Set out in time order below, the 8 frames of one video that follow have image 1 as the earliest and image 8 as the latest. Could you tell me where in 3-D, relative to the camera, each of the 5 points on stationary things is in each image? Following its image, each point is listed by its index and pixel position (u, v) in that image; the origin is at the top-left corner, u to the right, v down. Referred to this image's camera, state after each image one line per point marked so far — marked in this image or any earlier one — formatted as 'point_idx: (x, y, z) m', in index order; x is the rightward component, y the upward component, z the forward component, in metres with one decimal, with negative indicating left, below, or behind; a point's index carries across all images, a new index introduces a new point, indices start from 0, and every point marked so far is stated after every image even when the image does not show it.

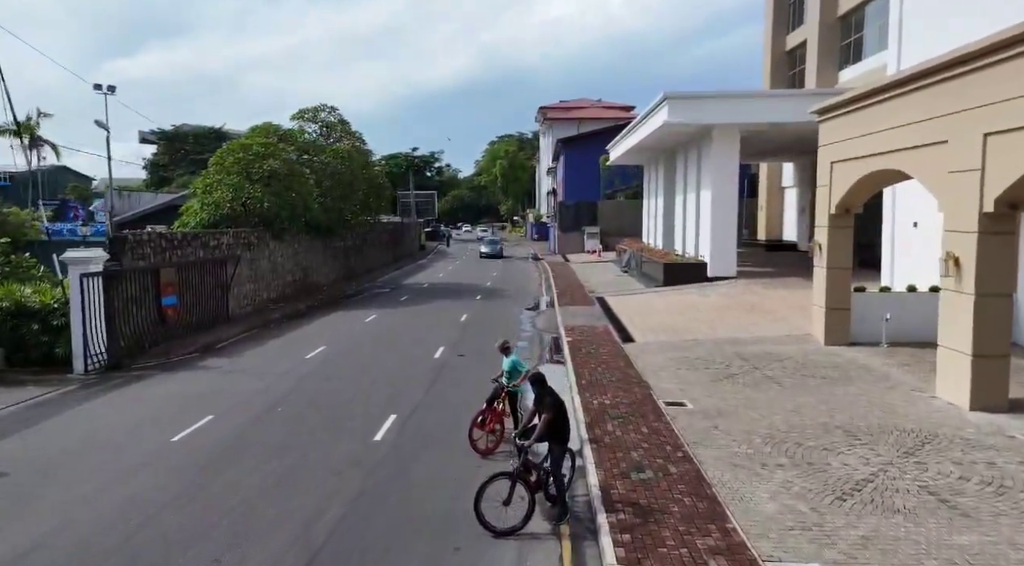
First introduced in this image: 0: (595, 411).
0: (+1.3, -2.0, +10.6) m
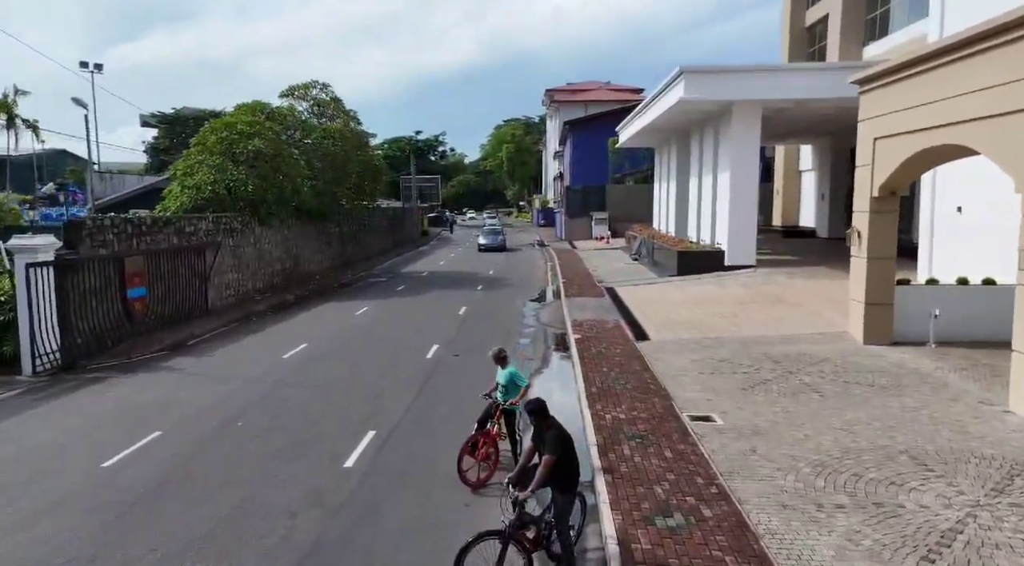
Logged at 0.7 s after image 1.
0: (+1.3, -1.9, +9.0) m
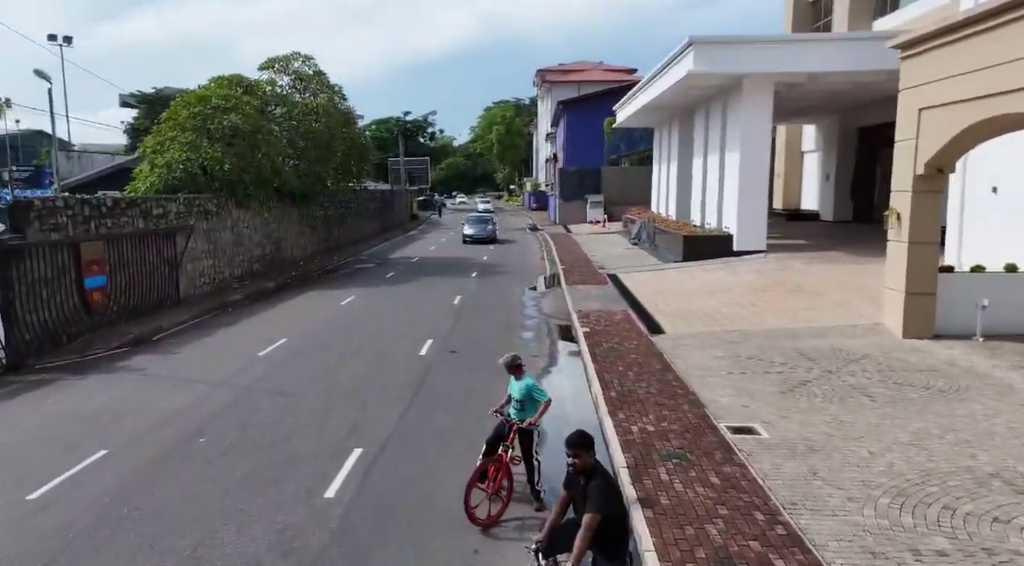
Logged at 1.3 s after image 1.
0: (+1.4, -1.8, +7.7) m
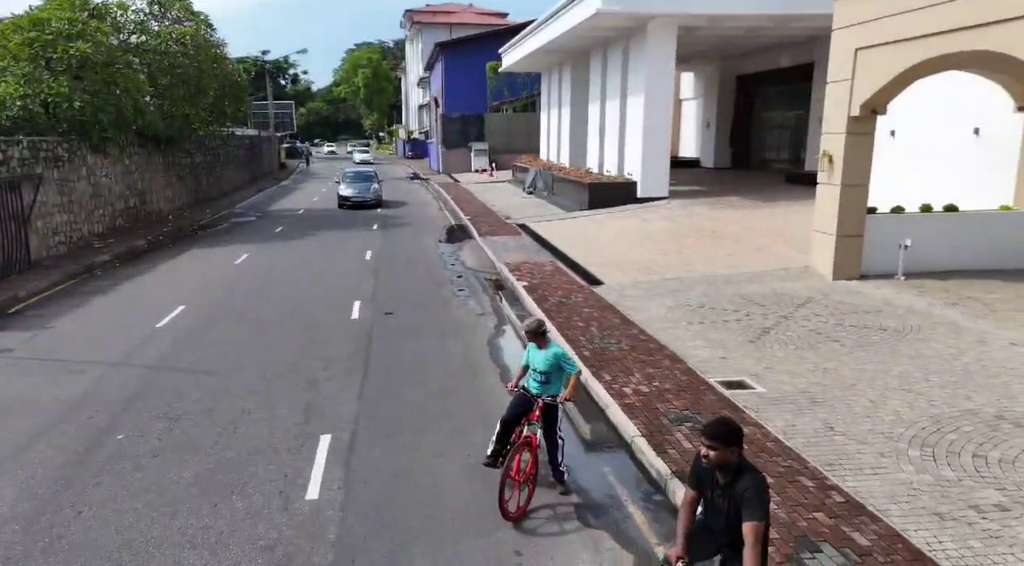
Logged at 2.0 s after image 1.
0: (+1.3, -1.3, +7.0) m
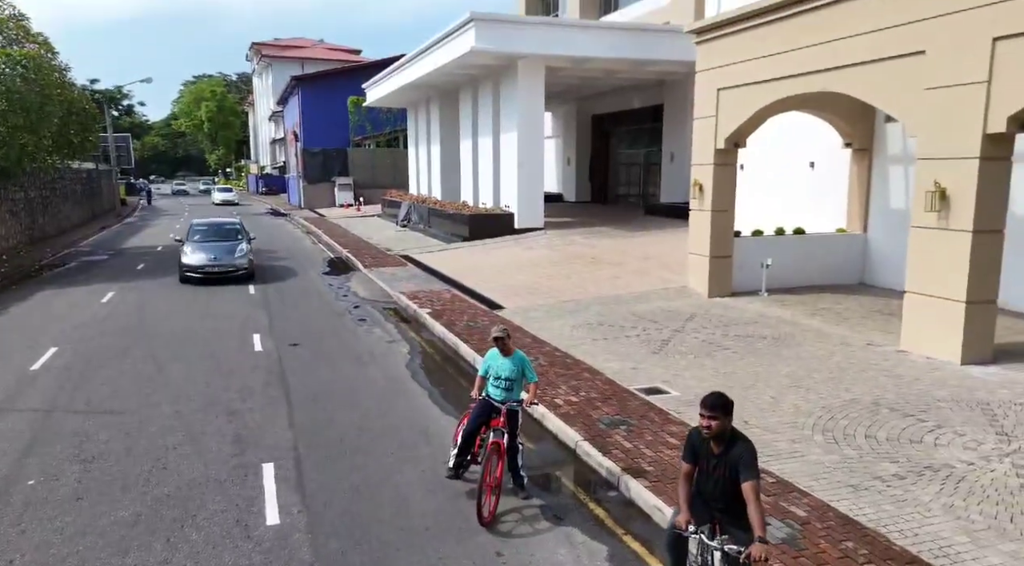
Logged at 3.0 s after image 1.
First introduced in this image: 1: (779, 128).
0: (+0.7, -1.4, +7.4) m
1: (+6.6, +3.8, +17.2) m
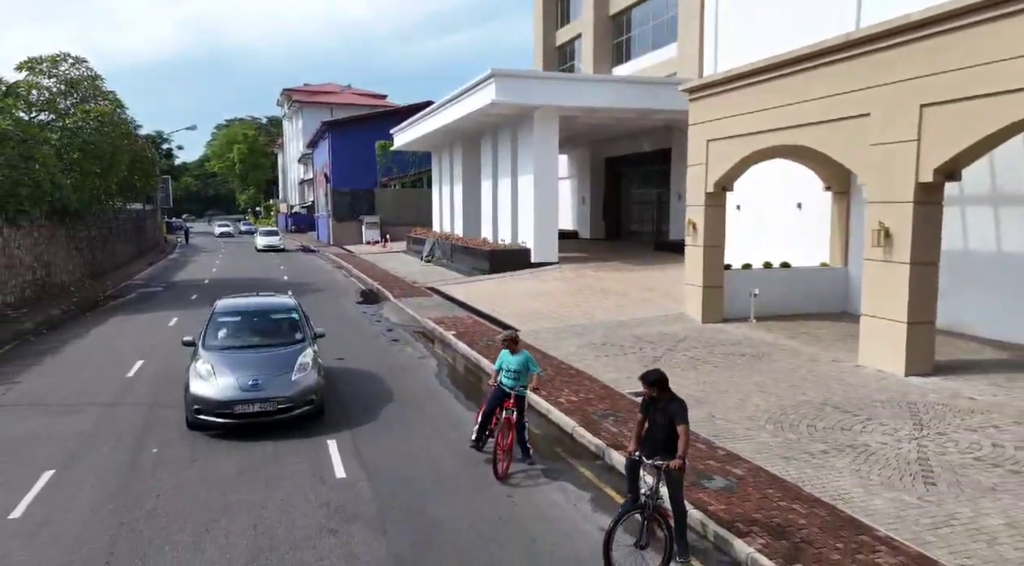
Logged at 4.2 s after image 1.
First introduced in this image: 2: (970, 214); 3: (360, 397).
0: (+0.8, -1.7, +9.1) m
1: (+7.1, +3.0, +19.0) m
2: (+9.0, +1.4, +13.6) m
3: (-2.2, -1.7, +10.3) m
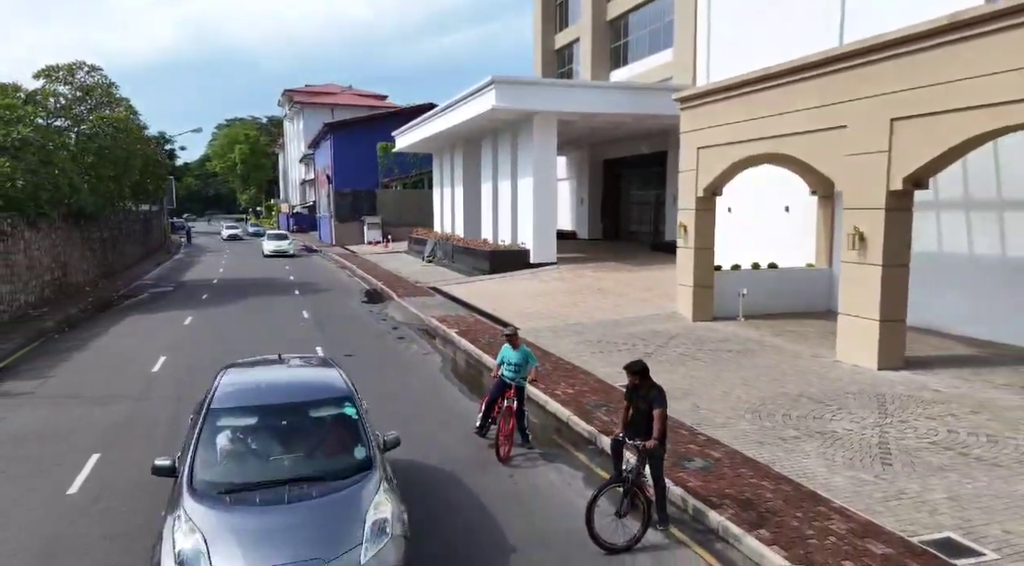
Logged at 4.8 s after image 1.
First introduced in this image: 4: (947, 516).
0: (+0.9, -1.7, +9.9) m
1: (+7.1, +3.0, +19.8) m
2: (+9.0, +1.4, +14.4) m
3: (-2.2, -1.7, +11.0) m
4: (+3.9, -2.1, +6.3) m
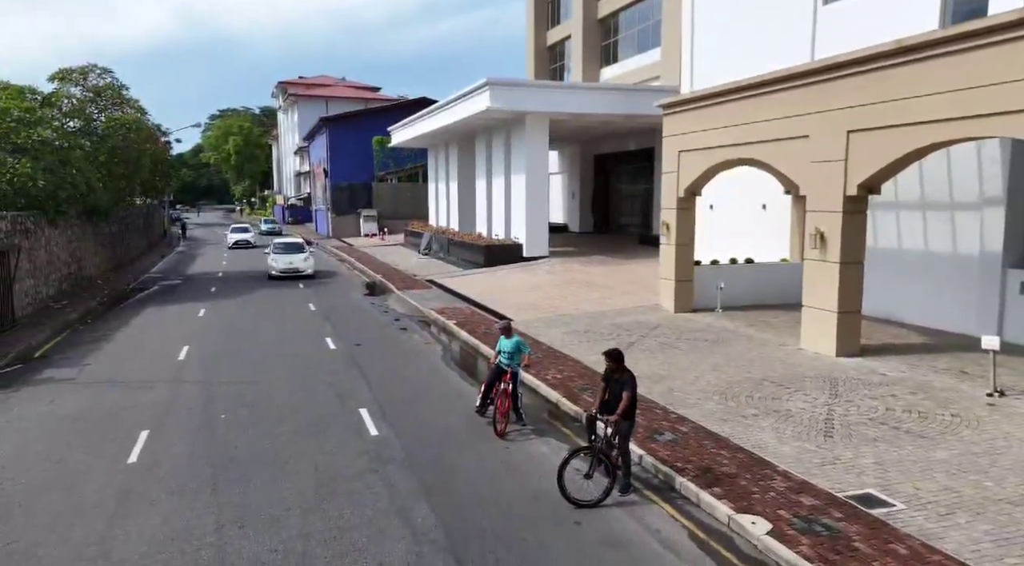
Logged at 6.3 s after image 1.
0: (+0.8, -1.7, +11.1) m
1: (+6.9, +3.2, +21.0) m
2: (+8.8, +1.5, +15.6) m
3: (-2.3, -1.6, +12.2) m
4: (+3.9, -2.1, +7.6) m
